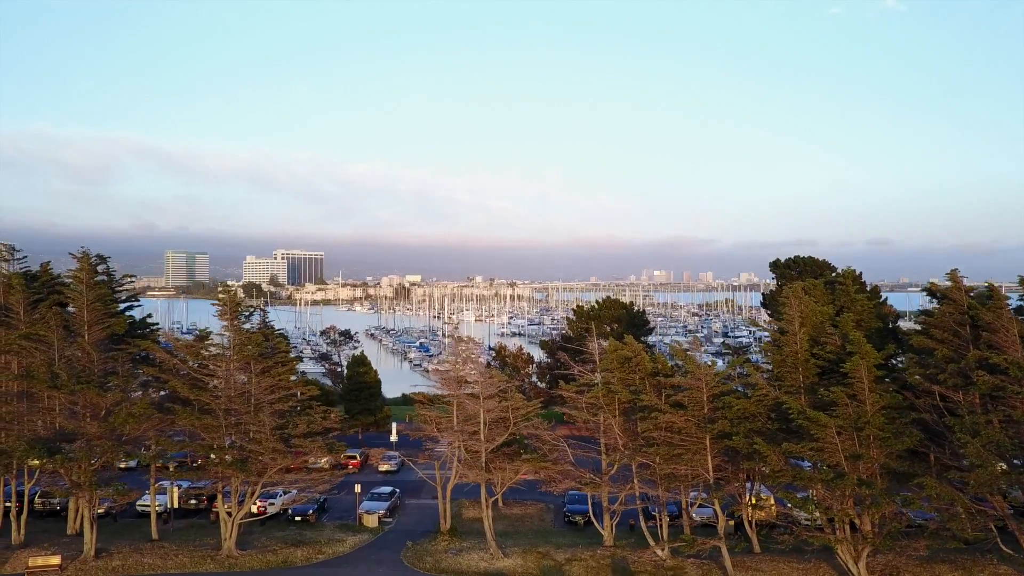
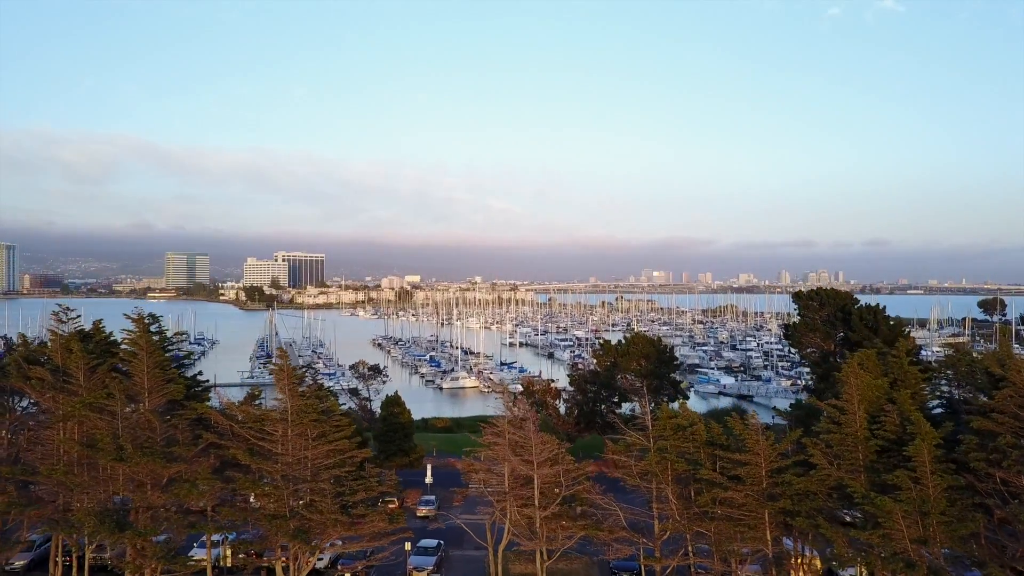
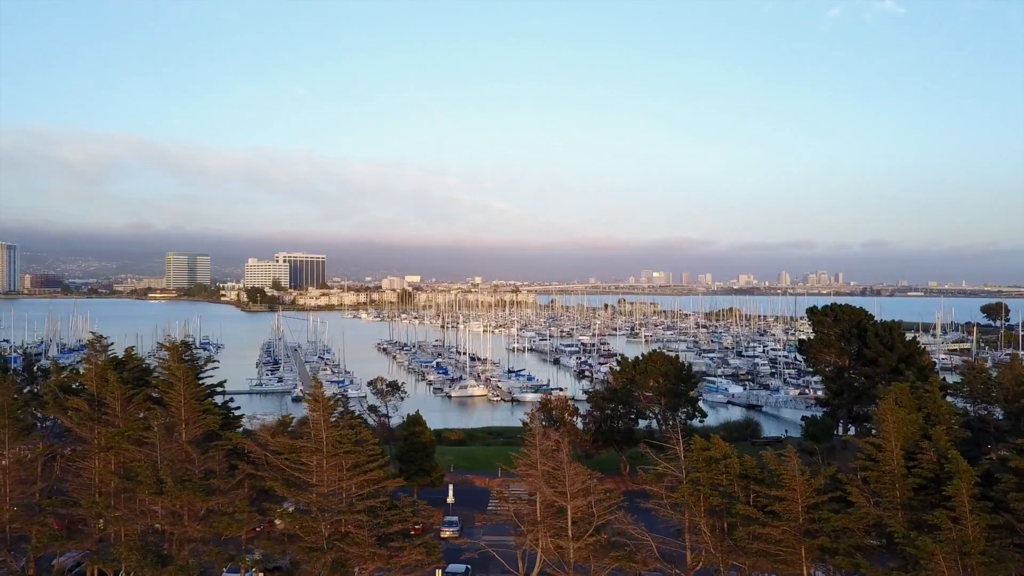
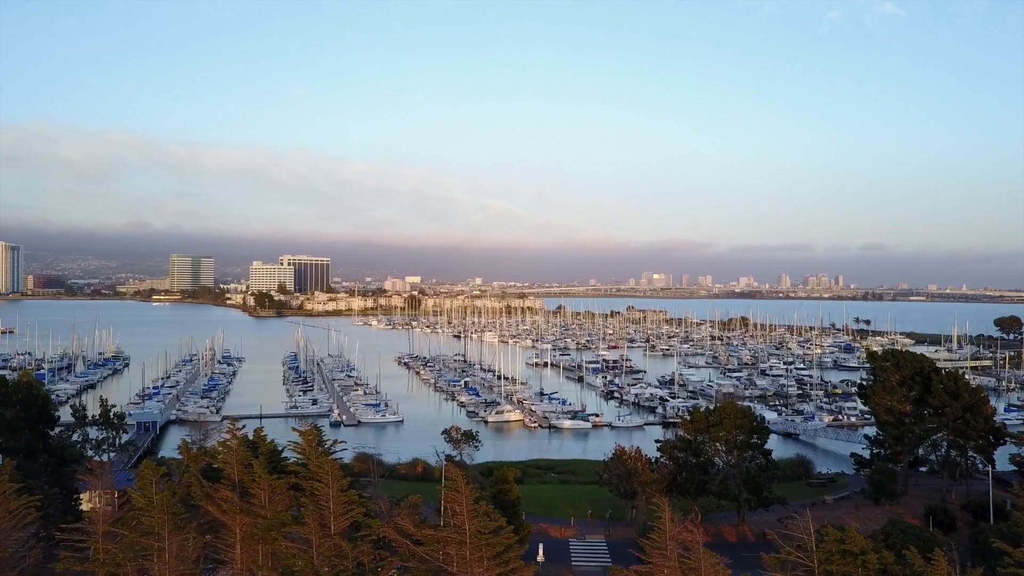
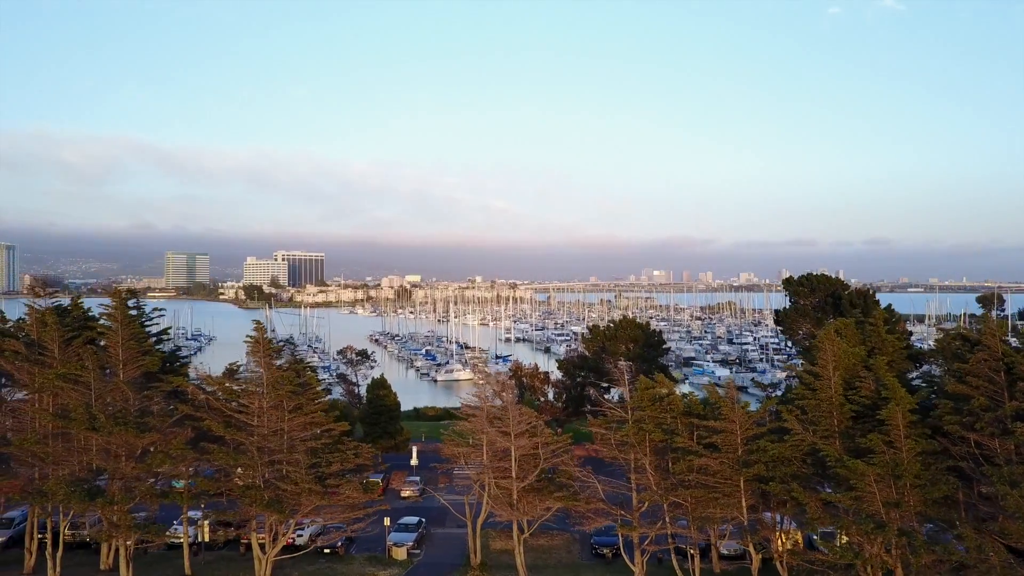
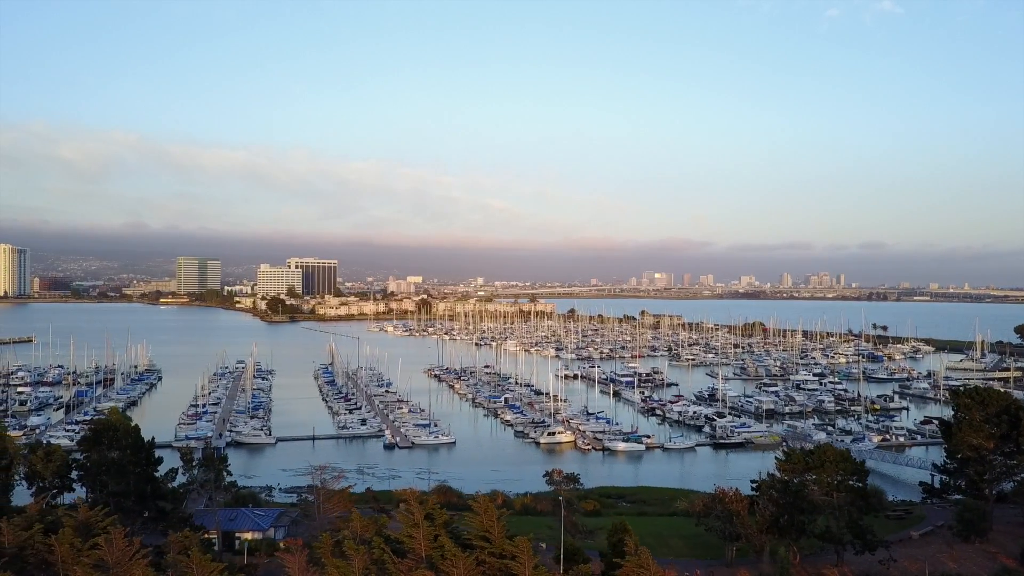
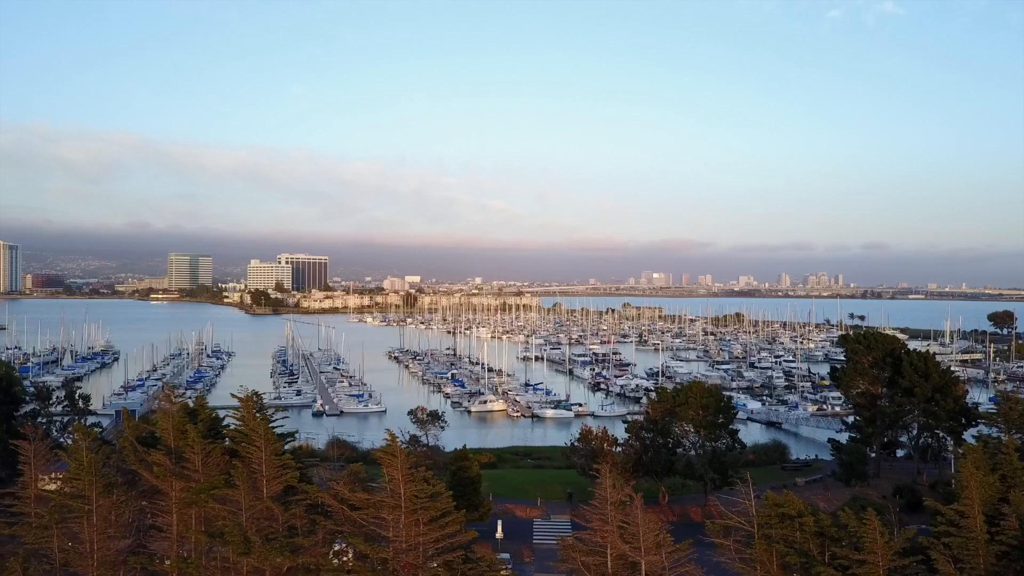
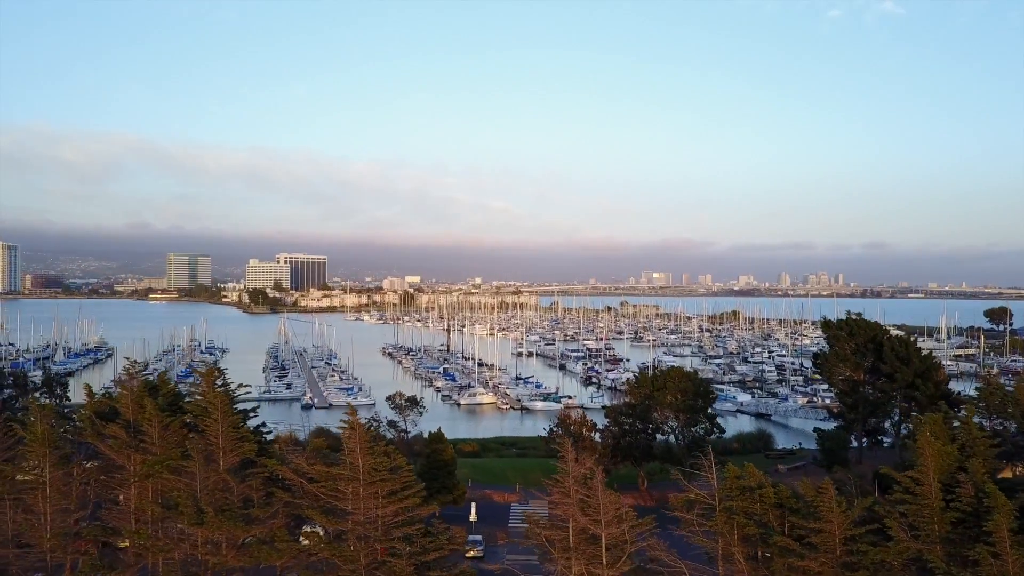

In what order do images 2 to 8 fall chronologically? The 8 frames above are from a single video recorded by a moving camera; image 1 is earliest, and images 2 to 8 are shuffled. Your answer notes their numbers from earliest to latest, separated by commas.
5, 2, 3, 8, 7, 4, 6
